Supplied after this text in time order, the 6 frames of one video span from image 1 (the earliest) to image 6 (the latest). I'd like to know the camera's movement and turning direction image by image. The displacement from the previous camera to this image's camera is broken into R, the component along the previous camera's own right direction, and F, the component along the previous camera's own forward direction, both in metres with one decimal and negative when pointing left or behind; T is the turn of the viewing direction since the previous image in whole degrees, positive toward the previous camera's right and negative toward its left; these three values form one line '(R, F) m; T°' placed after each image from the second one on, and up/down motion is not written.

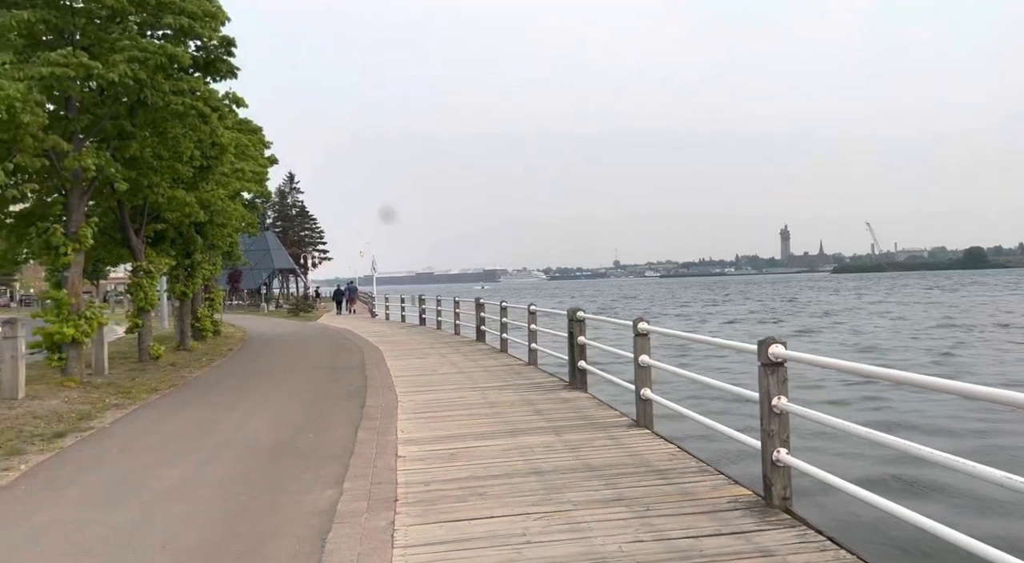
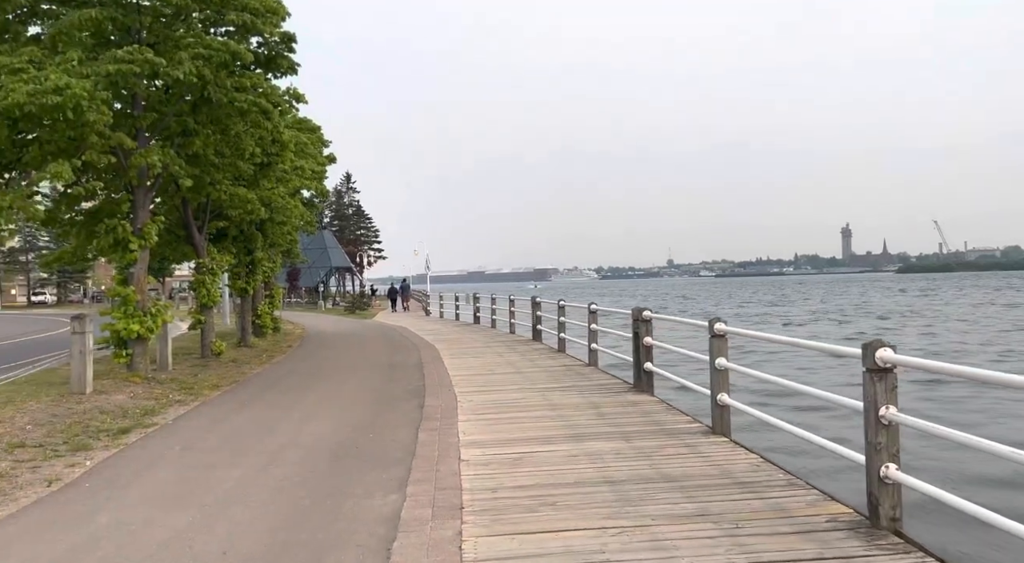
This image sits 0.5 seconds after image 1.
(-0.1, +0.3) m; -3°
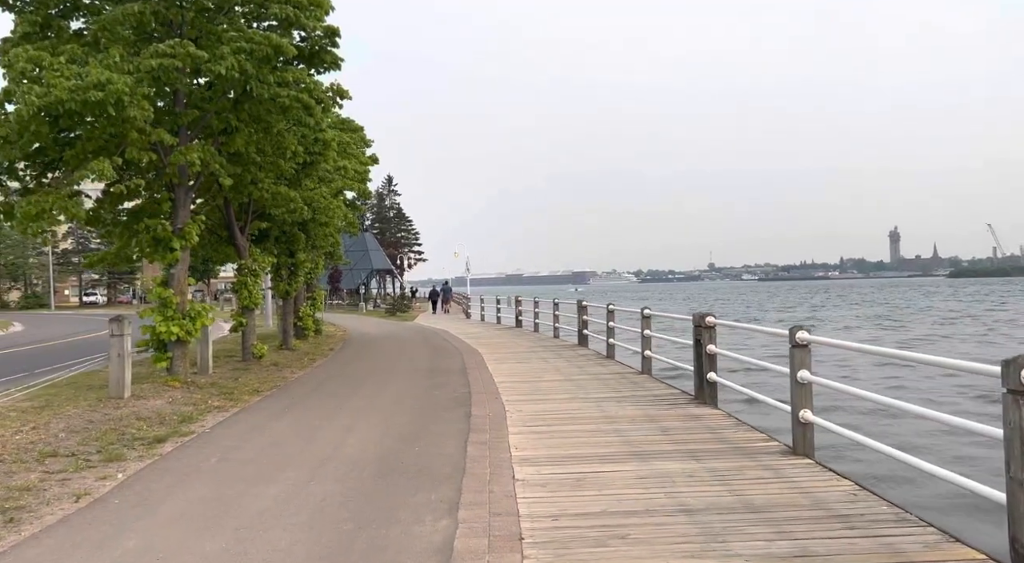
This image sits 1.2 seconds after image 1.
(-0.2, +0.6) m; -3°
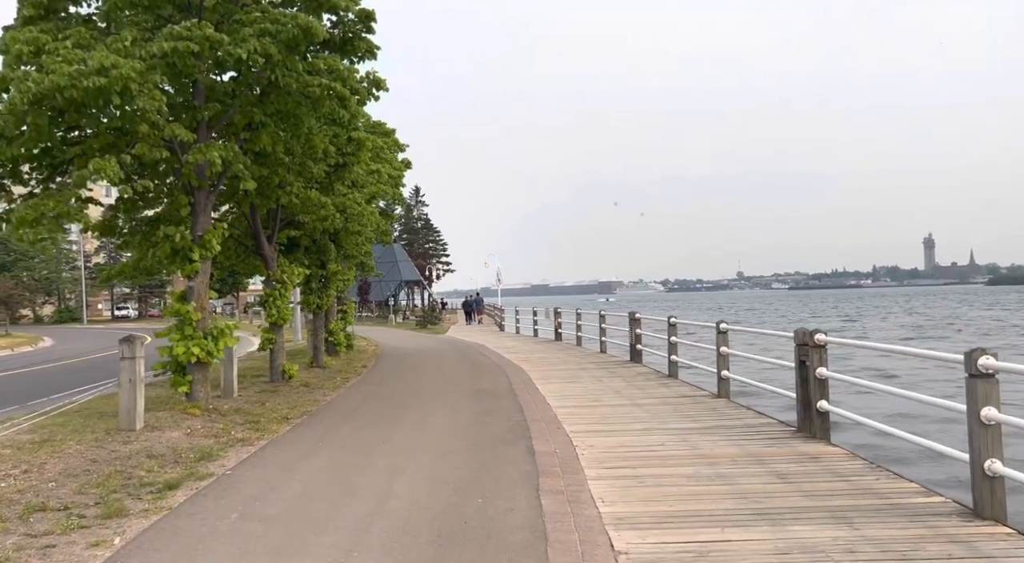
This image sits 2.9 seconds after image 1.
(-0.4, +1.5) m; -2°
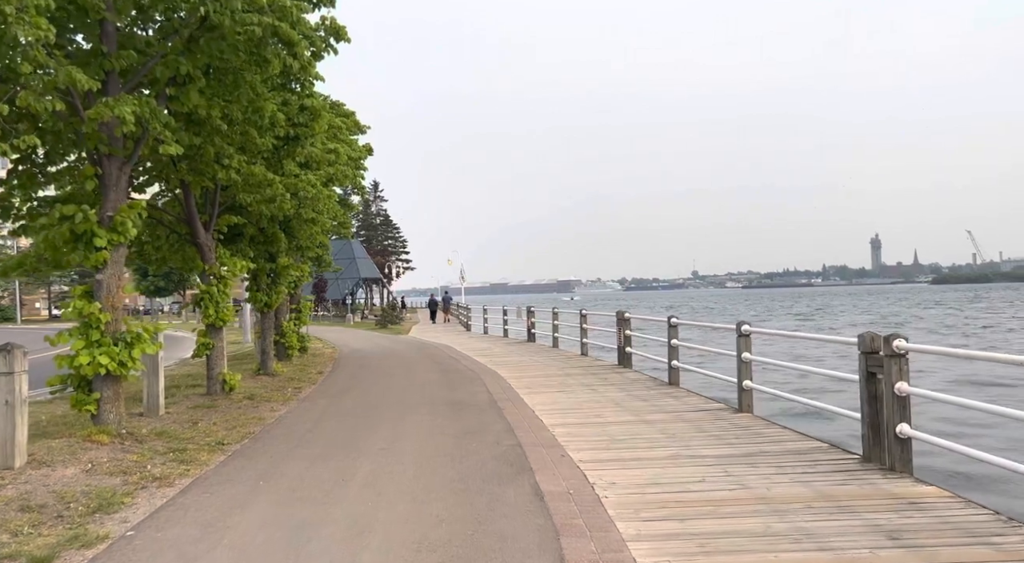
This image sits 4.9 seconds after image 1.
(-0.3, +2.1) m; +3°
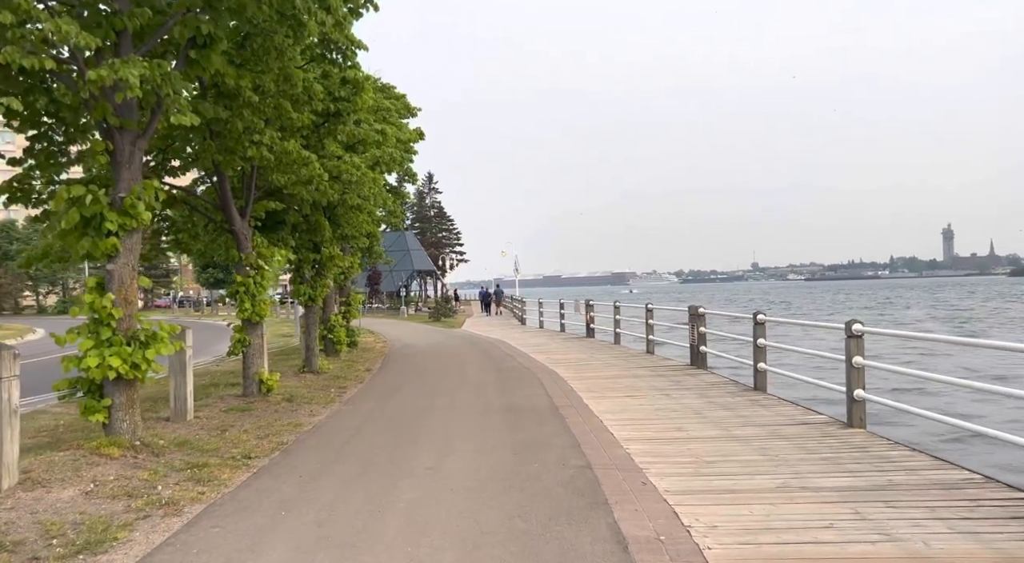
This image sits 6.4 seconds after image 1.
(-0.1, +1.4) m; -4°
